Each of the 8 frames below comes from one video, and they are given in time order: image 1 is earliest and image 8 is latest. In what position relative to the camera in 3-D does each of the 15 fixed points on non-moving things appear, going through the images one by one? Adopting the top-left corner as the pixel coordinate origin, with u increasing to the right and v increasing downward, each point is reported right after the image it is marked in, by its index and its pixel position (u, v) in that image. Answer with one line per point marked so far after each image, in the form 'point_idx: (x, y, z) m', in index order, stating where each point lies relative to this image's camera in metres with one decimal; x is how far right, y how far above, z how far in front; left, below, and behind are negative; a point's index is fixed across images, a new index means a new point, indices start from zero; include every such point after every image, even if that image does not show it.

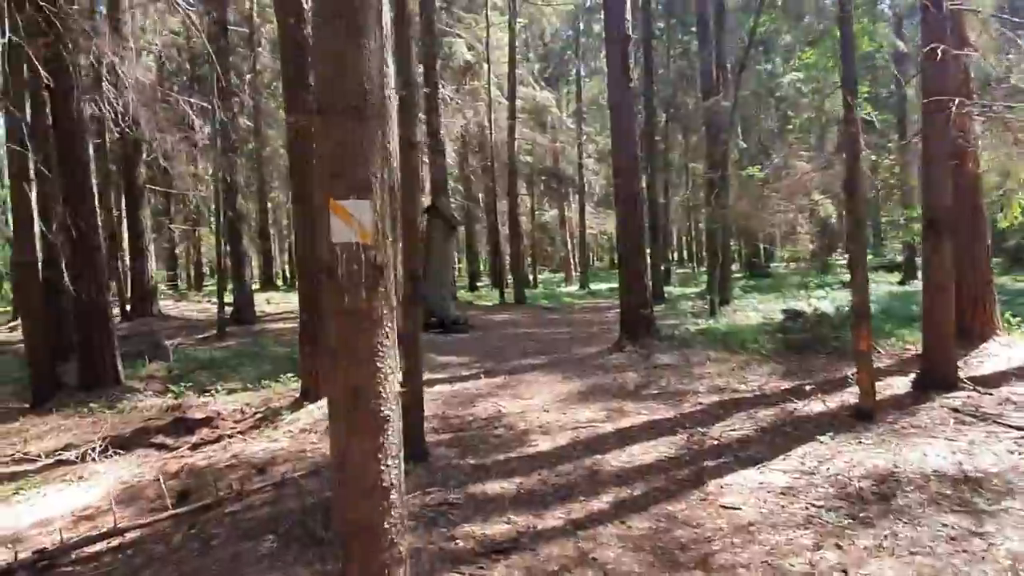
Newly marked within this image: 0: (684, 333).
0: (+2.9, -0.8, +12.8) m
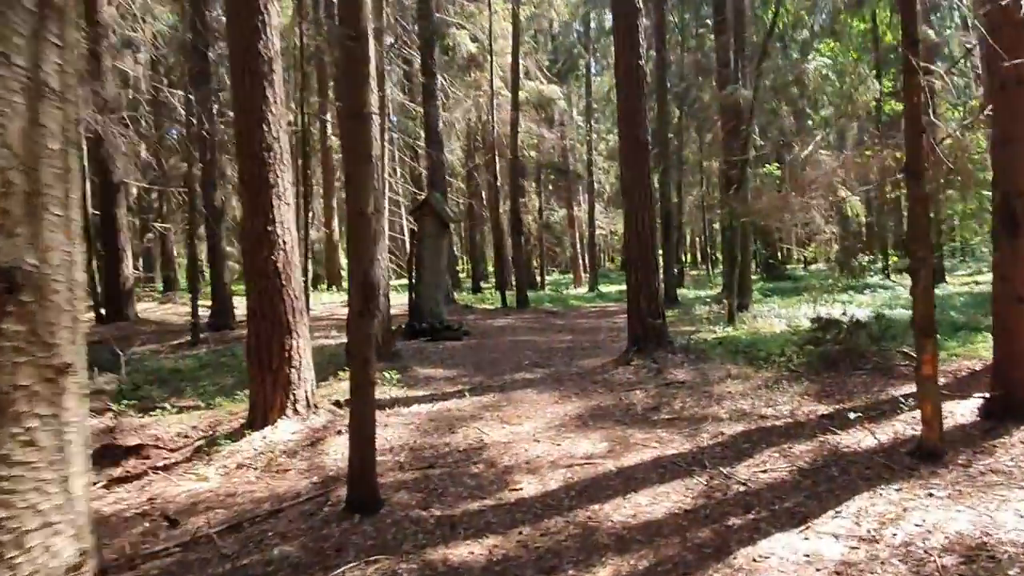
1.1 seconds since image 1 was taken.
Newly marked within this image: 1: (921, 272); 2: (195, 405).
0: (+2.9, -0.8, +11.5) m
1: (+2.9, +0.1, +5.4) m
2: (-3.7, -1.4, +8.7) m
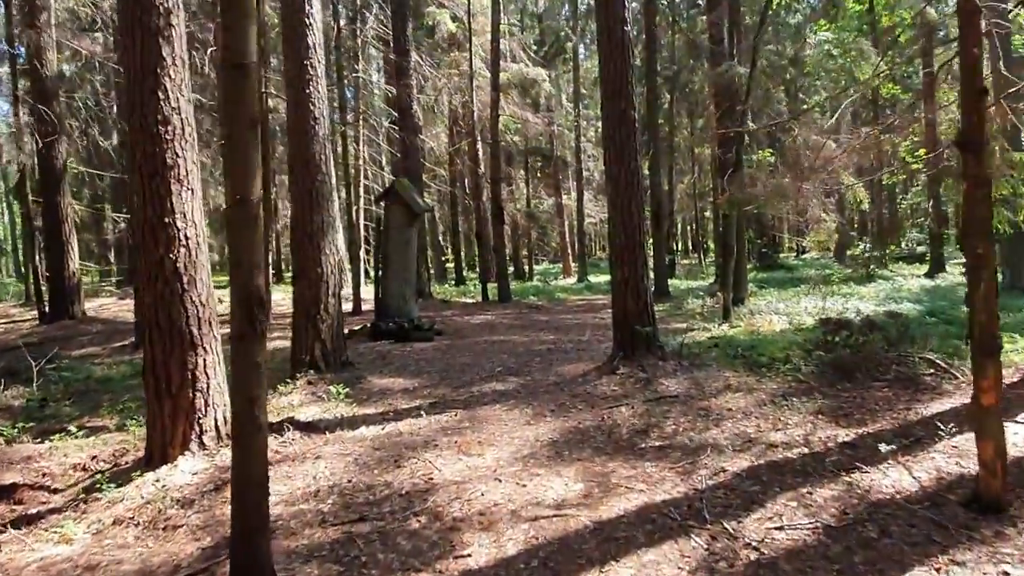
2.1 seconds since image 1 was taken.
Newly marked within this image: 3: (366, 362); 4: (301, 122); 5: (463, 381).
0: (+2.5, -0.8, +10.3) m
1: (+2.6, +0.1, +4.2) m
2: (-4.0, -1.4, +7.5) m
3: (-2.0, -1.0, +10.4) m
4: (-2.4, +1.9, +8.6) m
5: (-0.6, -1.1, +8.8) m
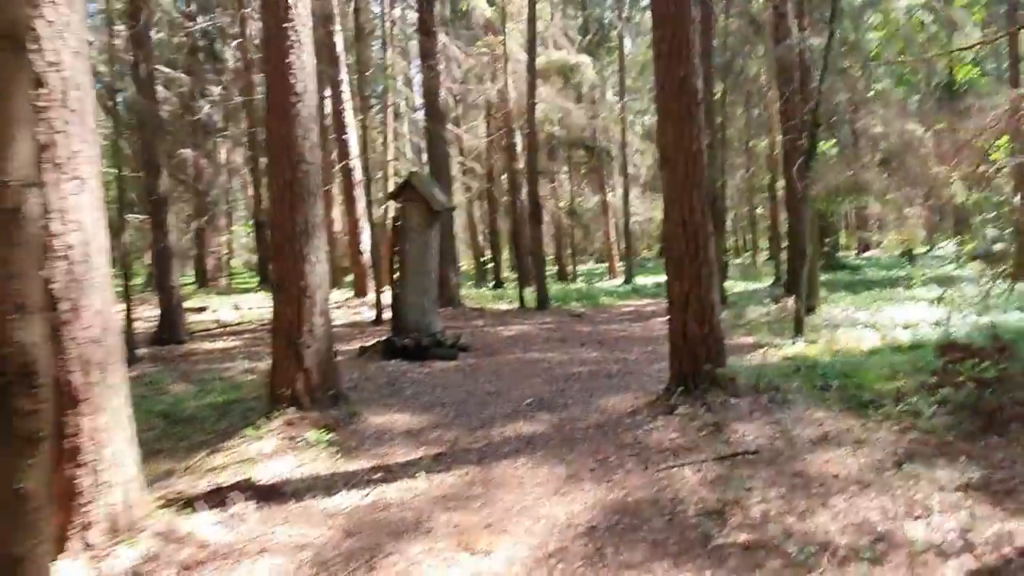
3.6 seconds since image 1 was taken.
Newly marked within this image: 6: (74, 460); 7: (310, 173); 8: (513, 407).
0: (+2.9, -0.9, +8.4) m
1: (+2.6, -0.1, +2.3) m
2: (-3.8, -1.5, +5.9) m
3: (-1.6, -1.2, +8.7) m
4: (-2.1, +1.7, +6.9) m
5: (-0.3, -1.2, +7.1) m
6: (-2.2, -0.9, +3.9) m
7: (-1.9, +1.1, +7.0) m
8: (0.0, -1.2, +7.6) m
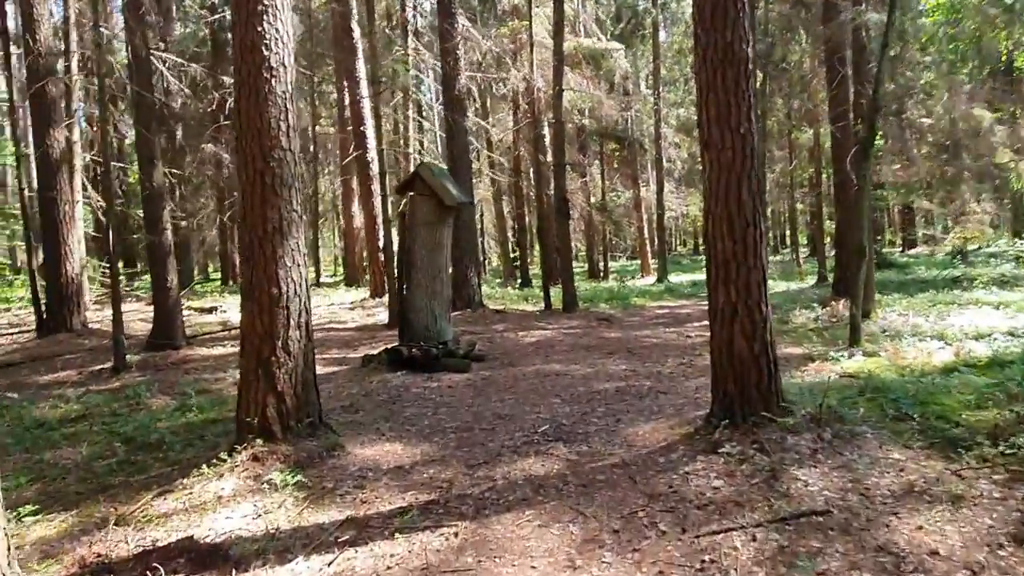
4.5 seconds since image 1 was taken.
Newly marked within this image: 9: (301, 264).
0: (+3.0, -1.0, +7.1) m
1: (+2.5, -0.2, +1.0) m
2: (-3.8, -1.6, +5.0) m
3: (-1.5, -1.2, +7.7) m
4: (-2.0, +1.7, +5.9) m
5: (-0.2, -1.3, +6.0) m
6: (-2.3, -1.0, +2.9) m
7: (-1.8, +1.0, +5.9) m
8: (+0.1, -1.3, +6.5) m
9: (-1.7, +0.2, +6.0) m
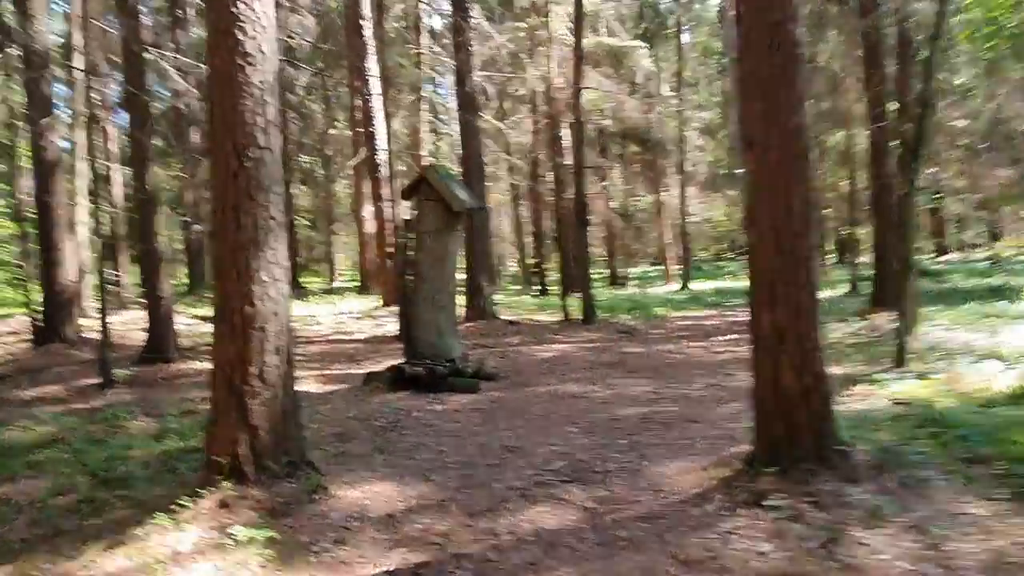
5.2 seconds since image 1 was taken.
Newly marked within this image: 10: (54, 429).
0: (+3.1, -1.2, +6.2) m
1: (+2.4, -0.3, +0.2) m
2: (-3.7, -1.7, +4.3) m
3: (-1.4, -1.4, +6.9) m
4: (-2.0, +1.5, +5.1) m
5: (-0.2, -1.5, +5.2) m
6: (-2.3, -1.1, +2.1) m
7: (-1.7, +0.9, +5.2) m
8: (+0.2, -1.4, +5.7) m
9: (-1.6, +0.1, +5.3) m
10: (-4.8, -1.4, +7.9) m
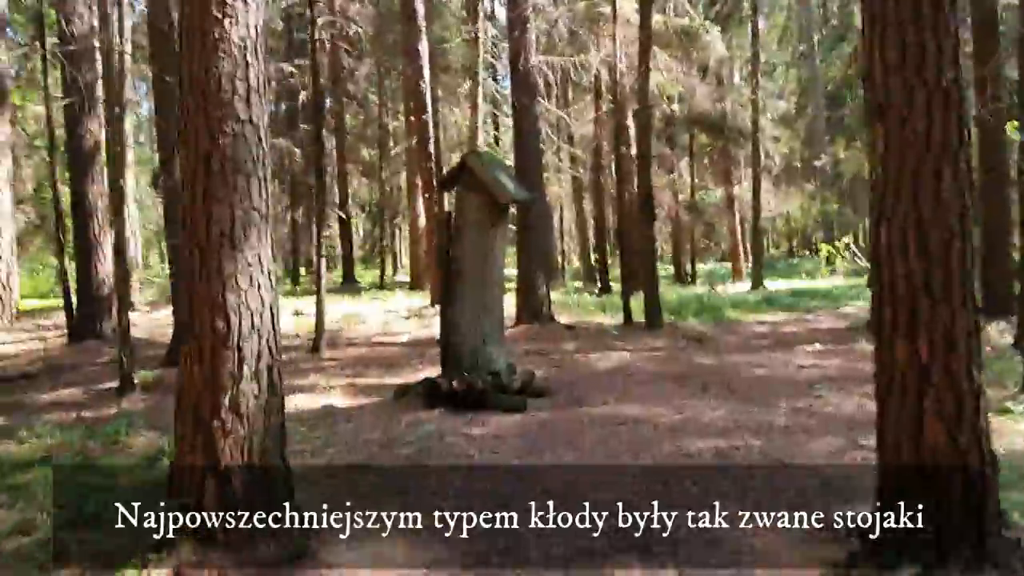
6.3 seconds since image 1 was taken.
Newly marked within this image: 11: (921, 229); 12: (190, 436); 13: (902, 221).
0: (+3.4, -1.3, +4.8) m
1: (+2.2, -0.4, -1.2) m
2: (-3.6, -1.7, +3.4) m
3: (-1.0, -1.4, +5.8) m
4: (-1.7, +1.5, +4.1) m
5: (+0.1, -1.5, +4.0) m
6: (-2.4, -1.1, +1.1) m
7: (-1.5, +0.8, +4.1) m
8: (+0.4, -1.5, +4.5) m
9: (-1.4, 0.0, +4.2) m
10: (-4.4, -1.4, +7.1) m
11: (+1.9, +0.3, +3.4) m
12: (-1.7, -0.8, +4.1) m
13: (+1.8, +0.3, +3.5) m
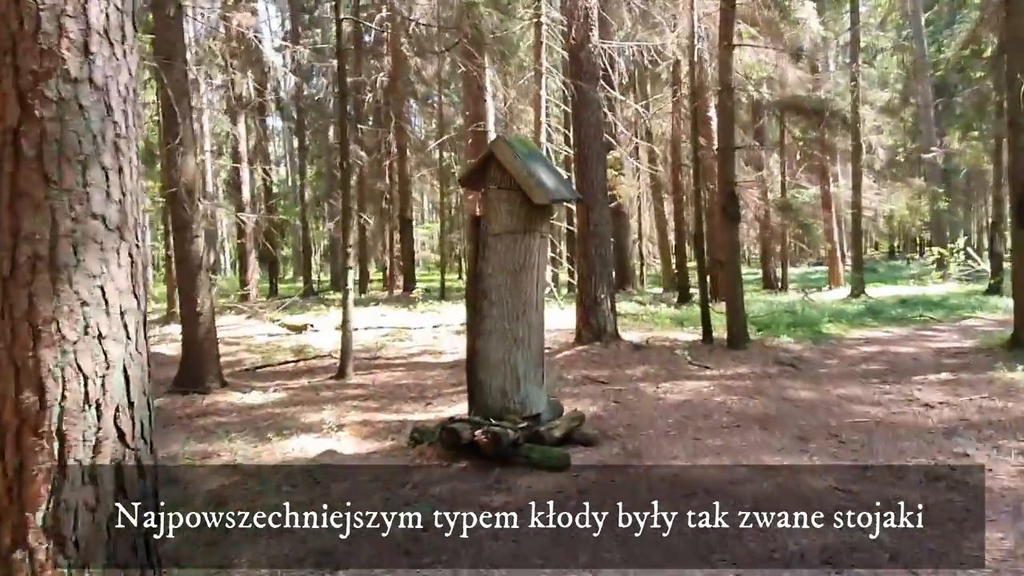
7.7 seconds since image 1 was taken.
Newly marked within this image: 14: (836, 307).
0: (+3.3, -1.4, +2.8) m
1: (+1.5, -0.6, -3.0) m
2: (-3.7, -1.9, +2.2) m
3: (-0.9, -1.6, +4.3) m
4: (-1.8, +1.3, +2.7) m
5: (0.0, -1.7, +2.4) m
6: (-2.8, -1.3, -0.2) m
7: (-1.6, +0.7, +2.7) m
8: (+0.4, -1.7, +2.8) m
9: (-1.4, -0.2, +2.7) m
10: (-4.1, -1.6, +5.9) m
11: (+1.7, +0.1, +1.6) m
12: (-1.8, -1.0, +2.6) m
13: (+1.6, +0.2, +1.7) m
14: (+8.1, -0.5, +18.9) m
